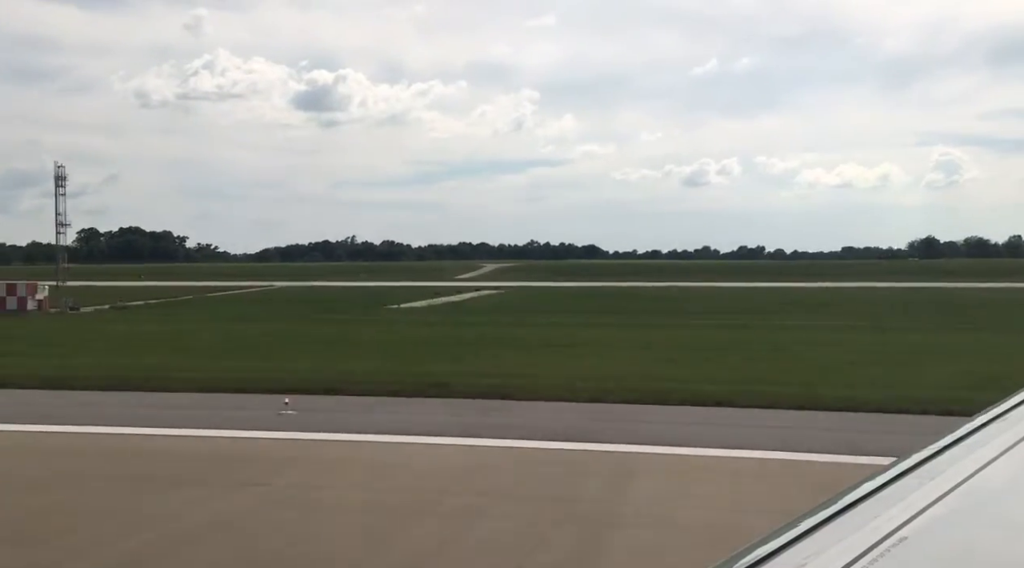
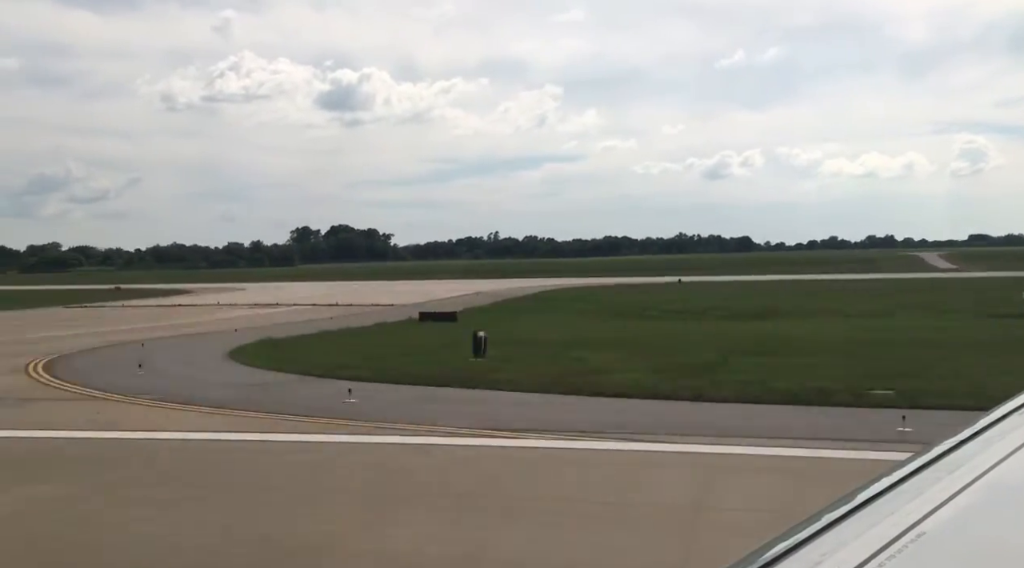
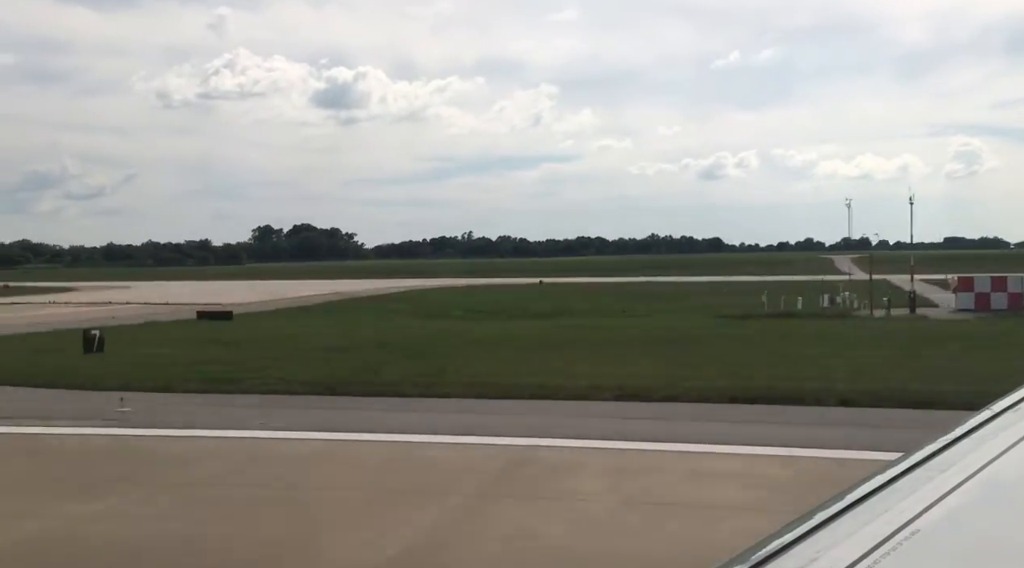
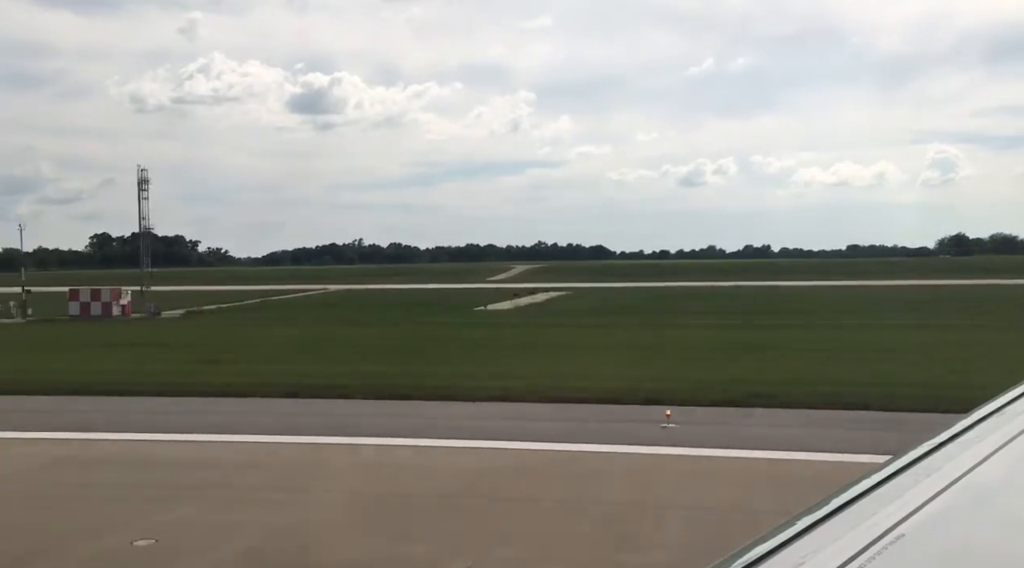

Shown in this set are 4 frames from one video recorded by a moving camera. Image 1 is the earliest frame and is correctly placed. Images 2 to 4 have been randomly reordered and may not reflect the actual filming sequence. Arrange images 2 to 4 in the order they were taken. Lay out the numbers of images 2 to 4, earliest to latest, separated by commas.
4, 3, 2
